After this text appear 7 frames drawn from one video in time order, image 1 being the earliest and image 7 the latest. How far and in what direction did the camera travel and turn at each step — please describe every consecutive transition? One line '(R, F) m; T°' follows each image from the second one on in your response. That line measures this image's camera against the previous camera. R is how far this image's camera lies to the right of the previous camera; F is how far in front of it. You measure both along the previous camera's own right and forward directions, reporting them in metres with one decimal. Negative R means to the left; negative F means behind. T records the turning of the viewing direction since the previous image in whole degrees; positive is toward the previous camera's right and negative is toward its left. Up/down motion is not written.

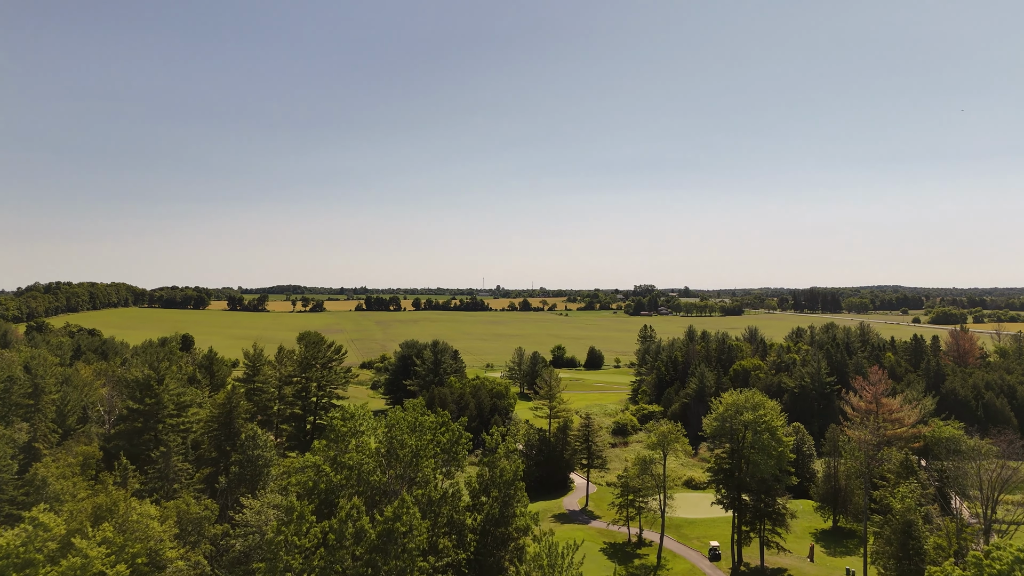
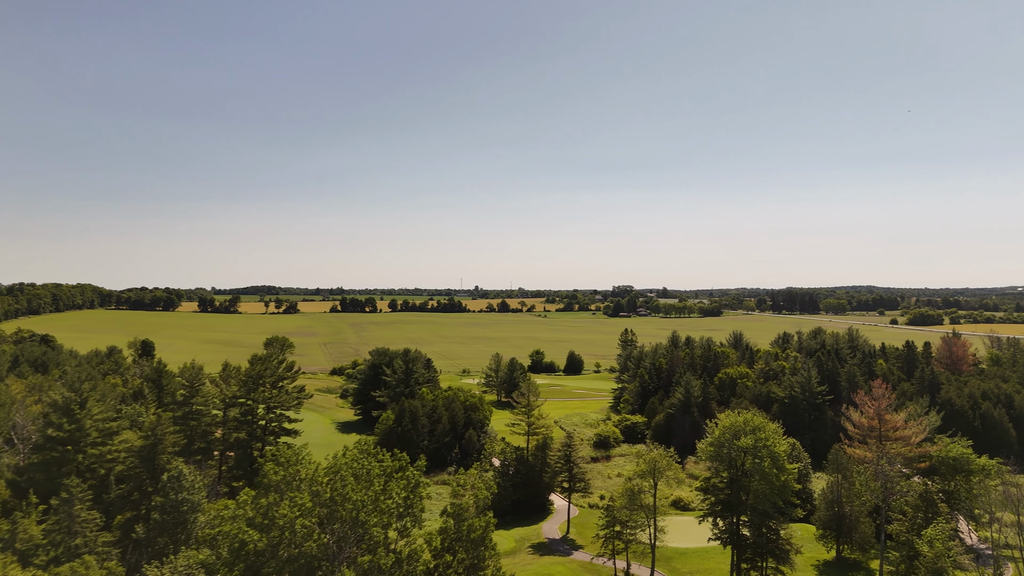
(+0.4, +4.2) m; +3°
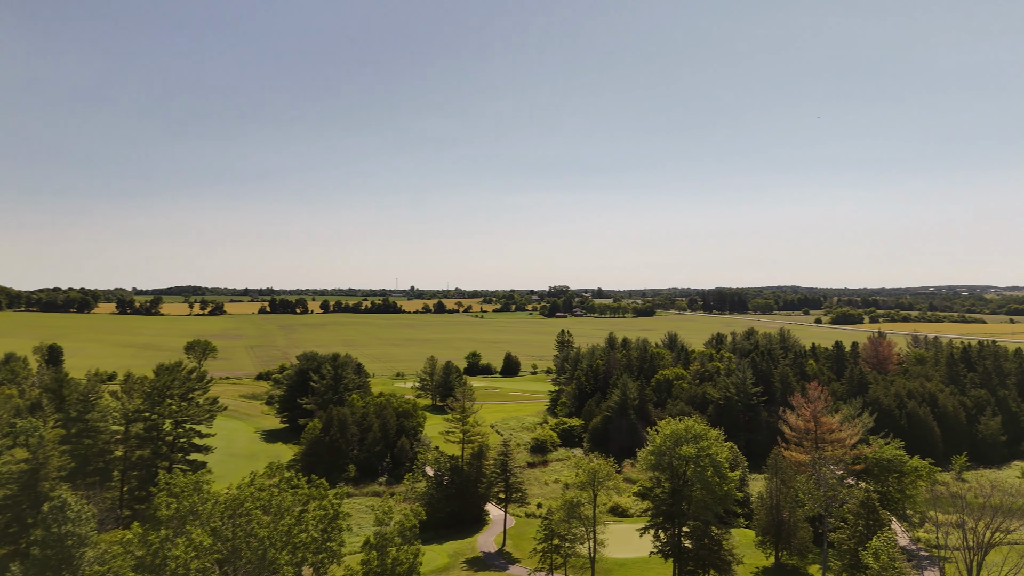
(+0.6, +3.3) m; +7°
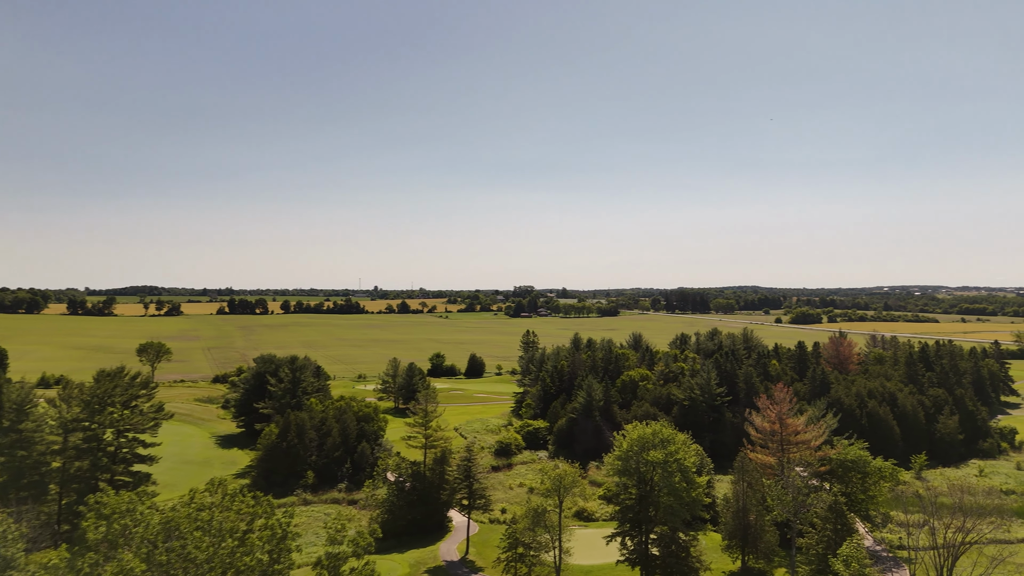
(+0.2, +1.7) m; +4°
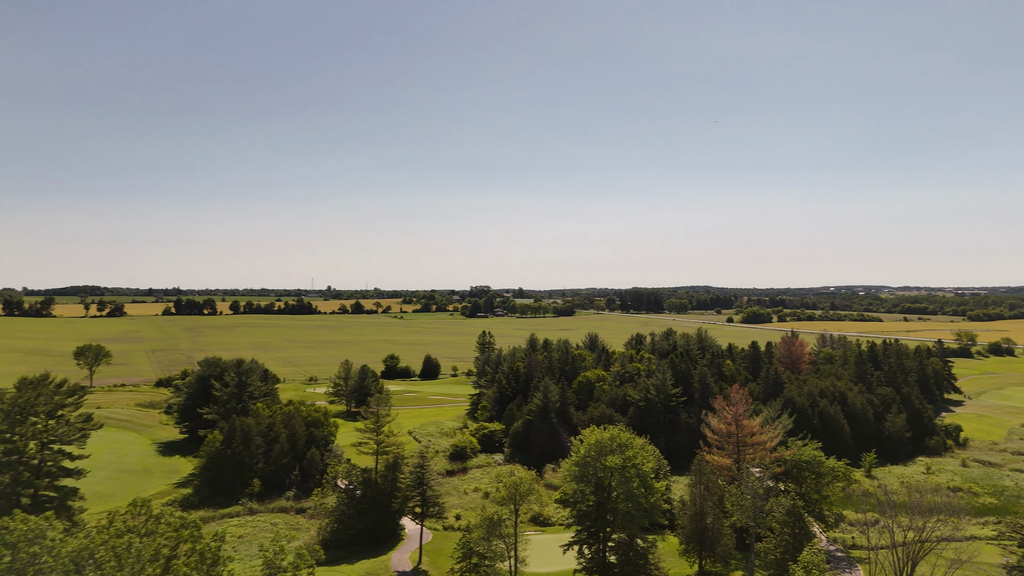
(+0.3, +1.8) m; +5°
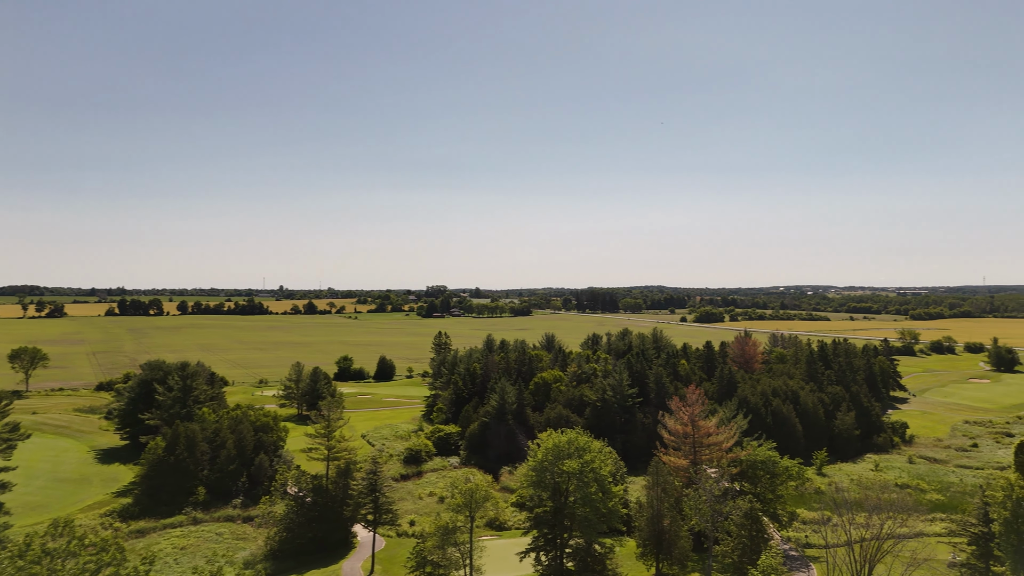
(+0.2, +1.5) m; +5°
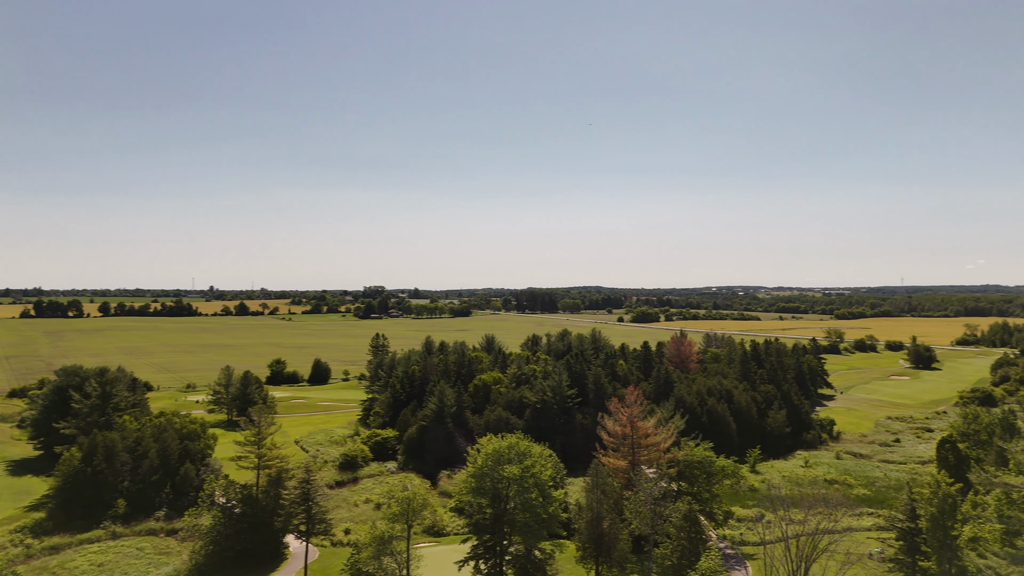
(+0.3, +1.7) m; +7°
